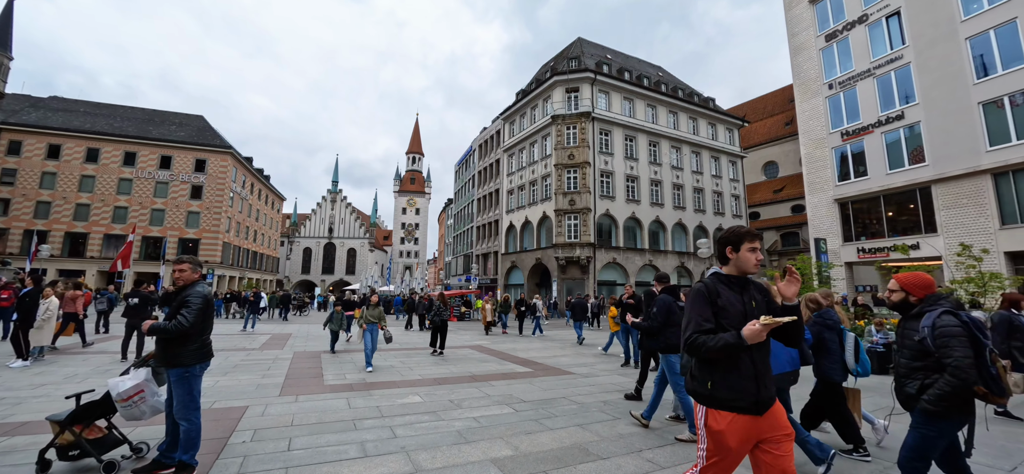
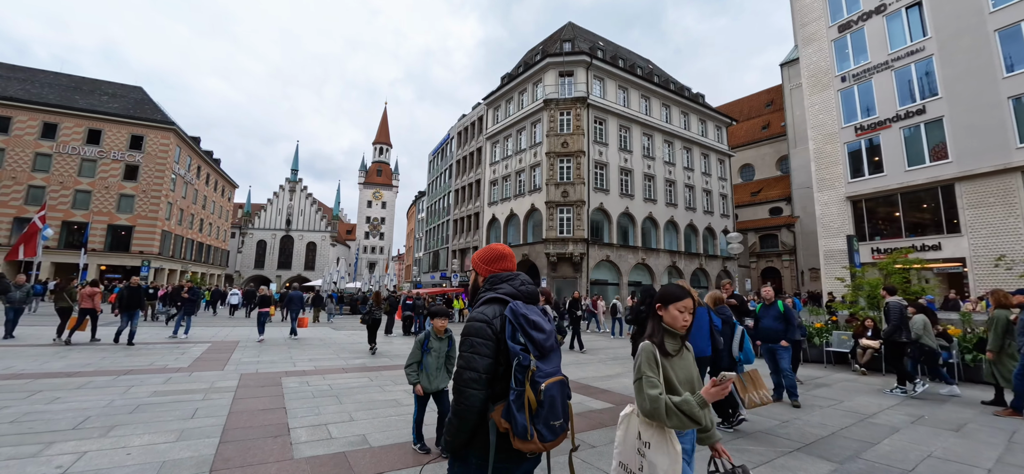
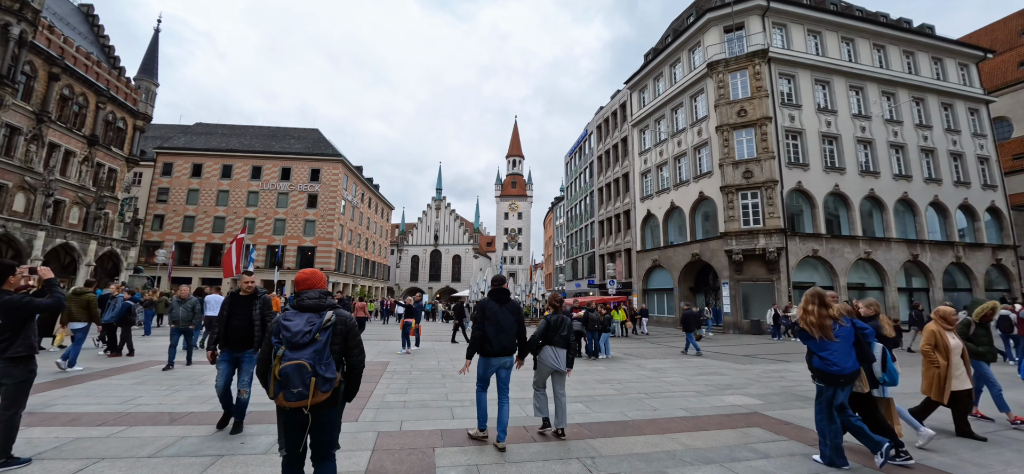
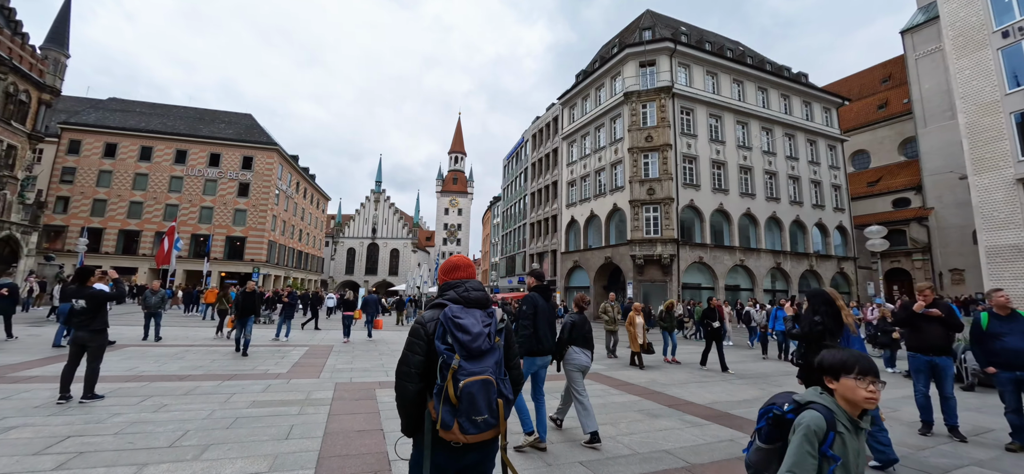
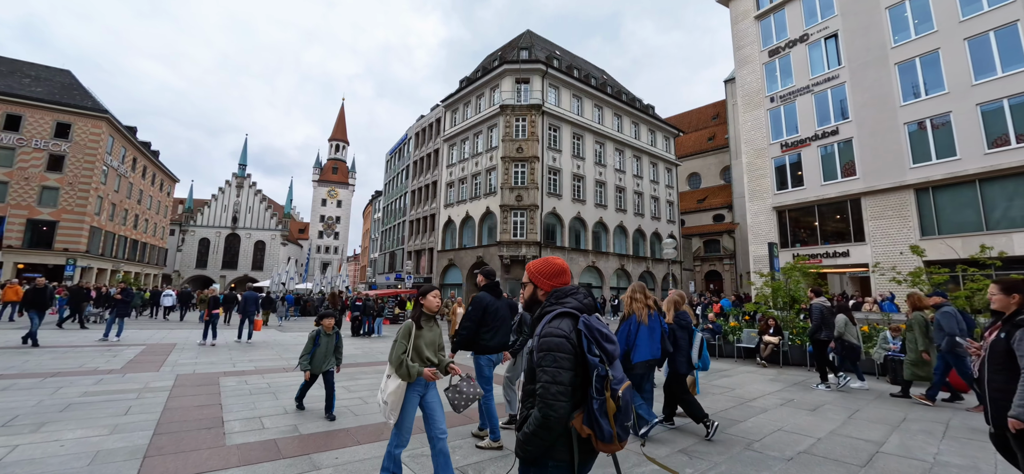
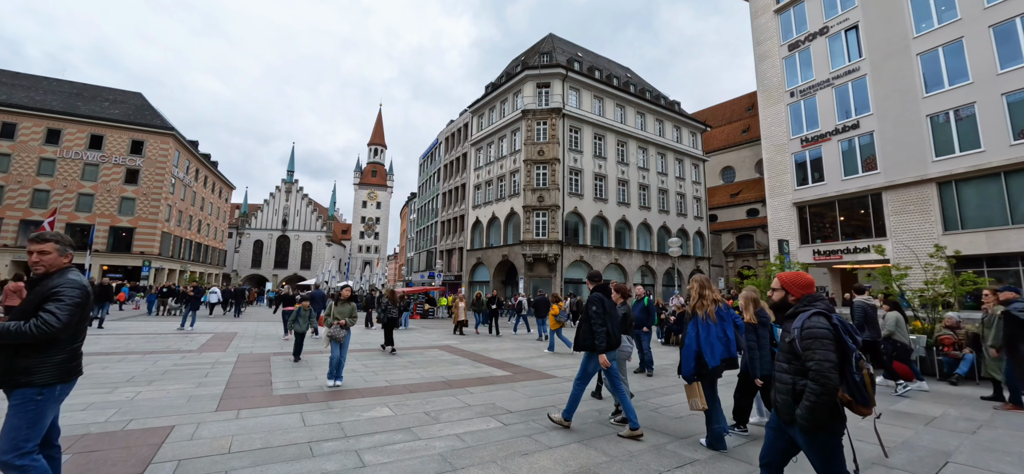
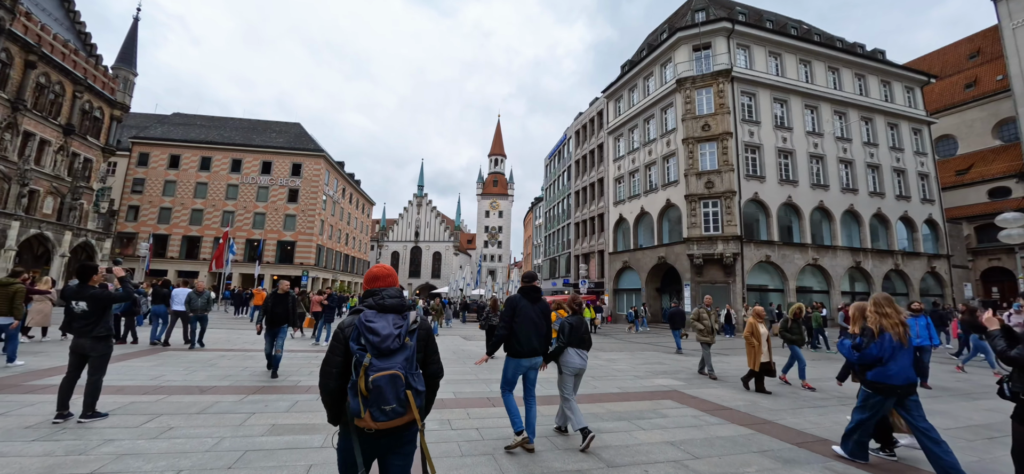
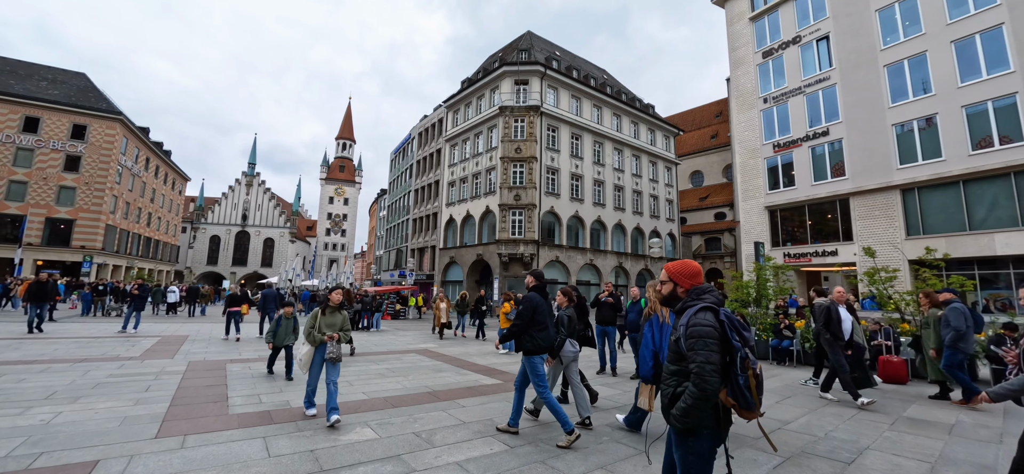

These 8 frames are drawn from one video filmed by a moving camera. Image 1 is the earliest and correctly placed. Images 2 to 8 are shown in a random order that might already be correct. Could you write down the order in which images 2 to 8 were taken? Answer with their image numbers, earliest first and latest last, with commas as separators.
6, 8, 5, 2, 4, 7, 3
